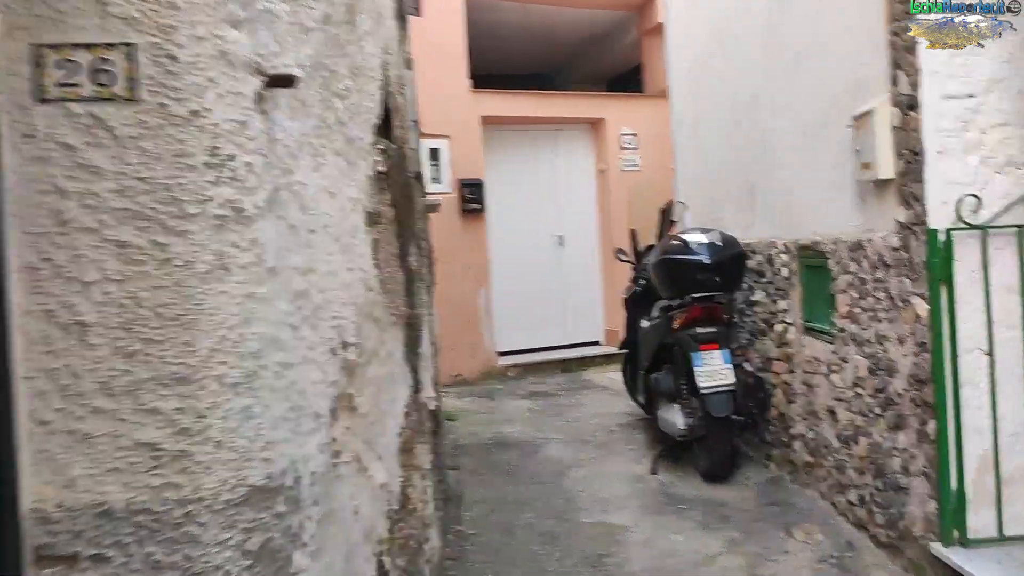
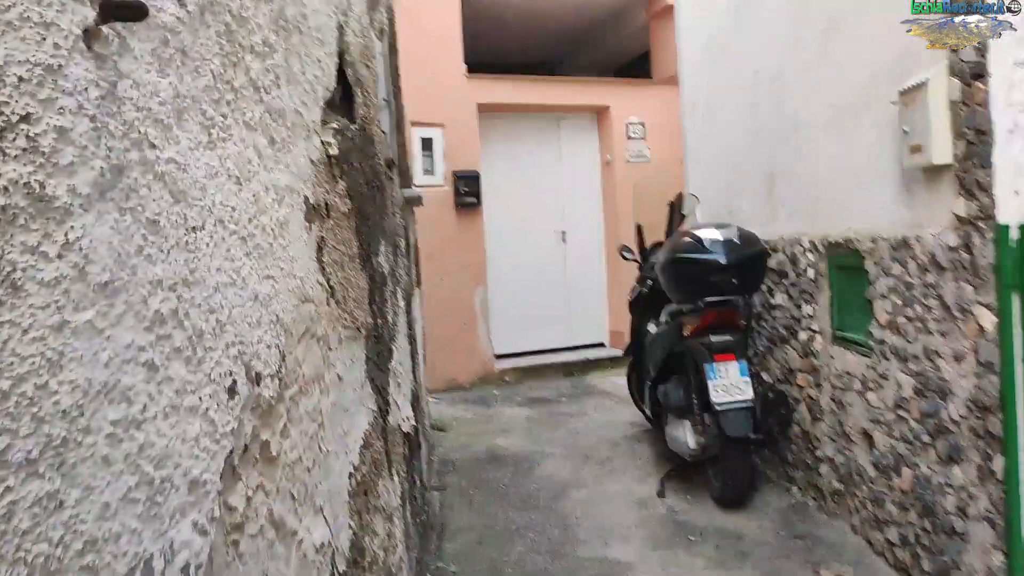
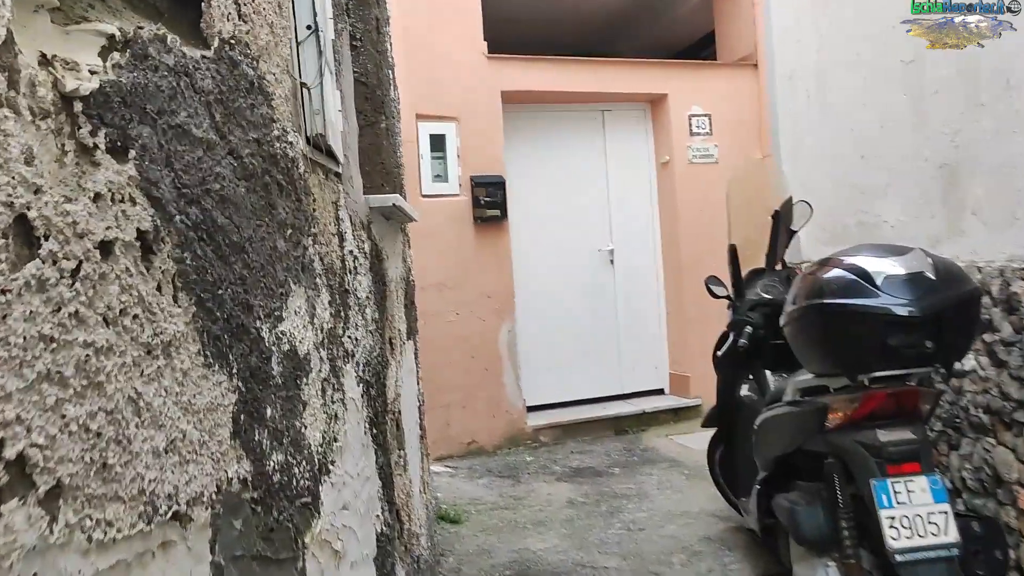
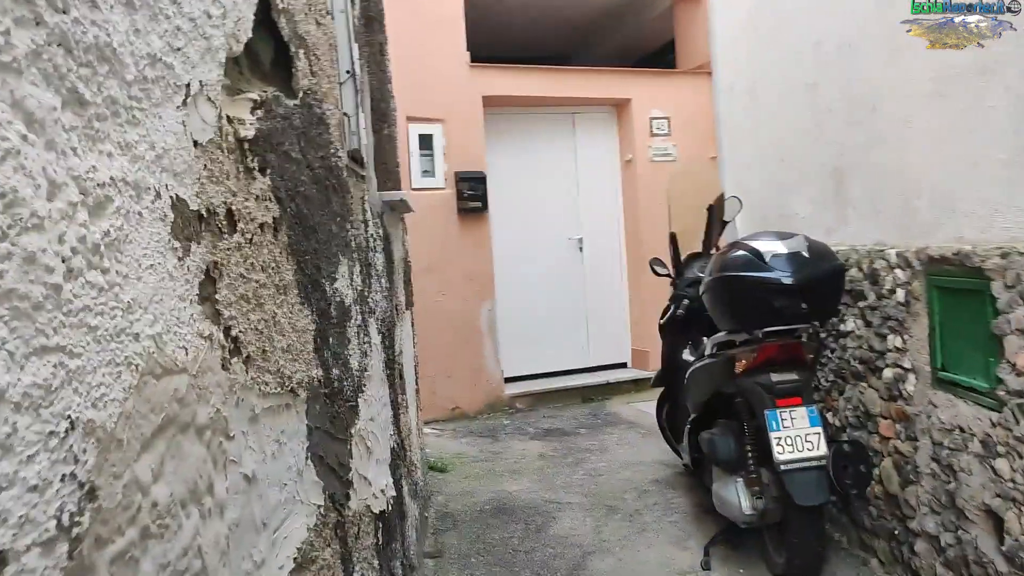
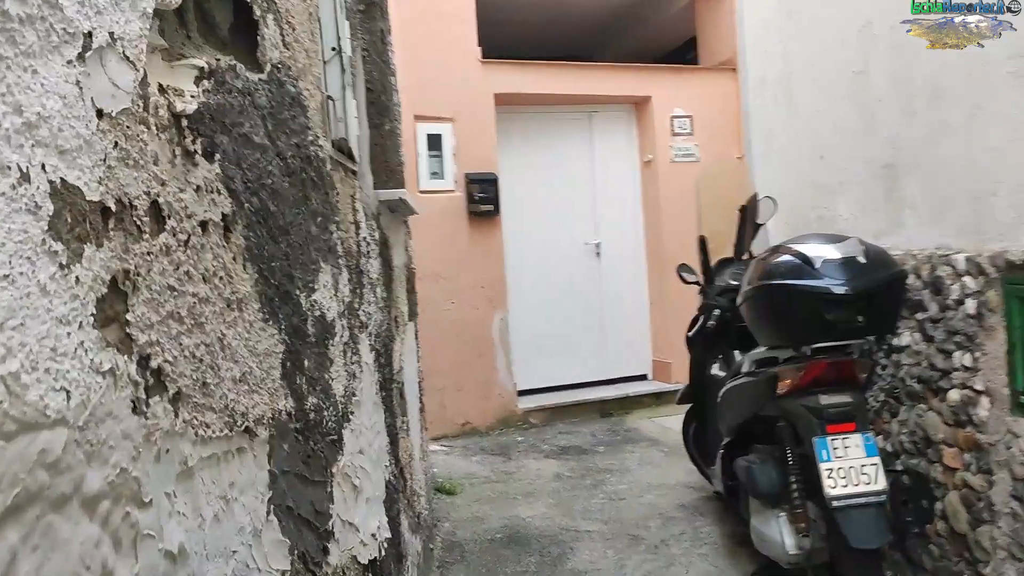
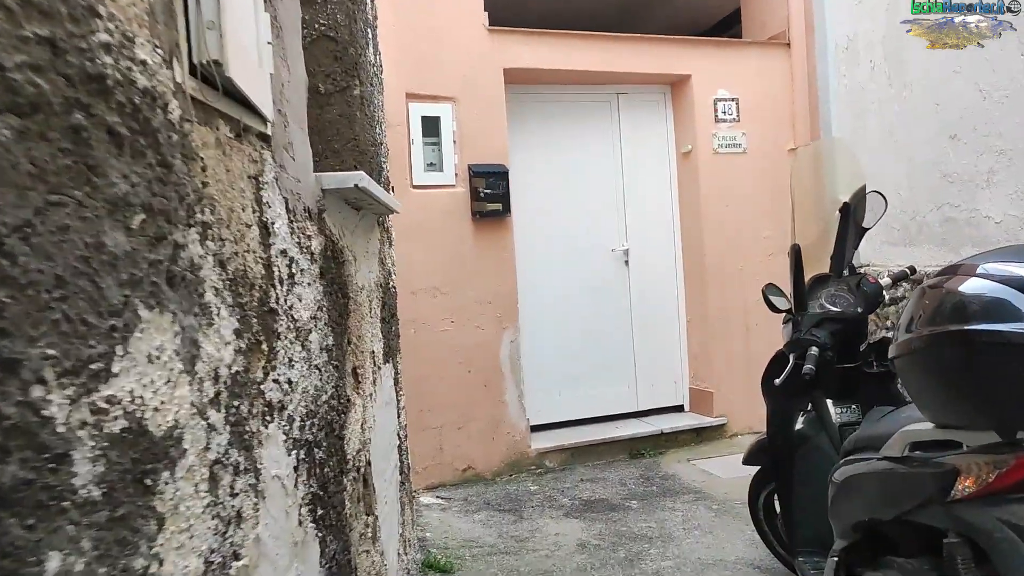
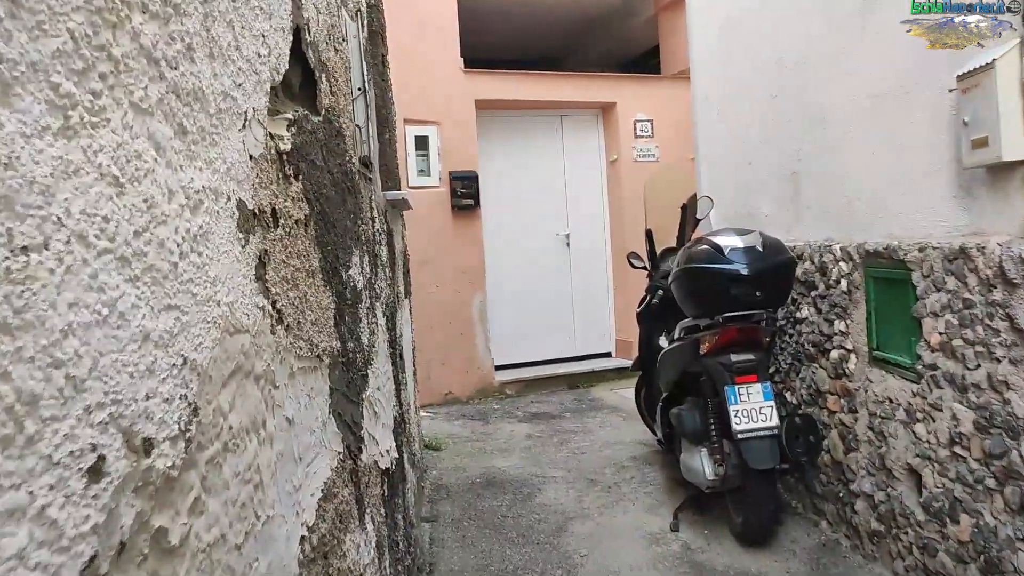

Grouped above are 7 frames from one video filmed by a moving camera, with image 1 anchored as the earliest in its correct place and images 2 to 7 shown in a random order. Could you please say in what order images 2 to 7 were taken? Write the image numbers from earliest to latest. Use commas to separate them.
2, 7, 4, 5, 3, 6
